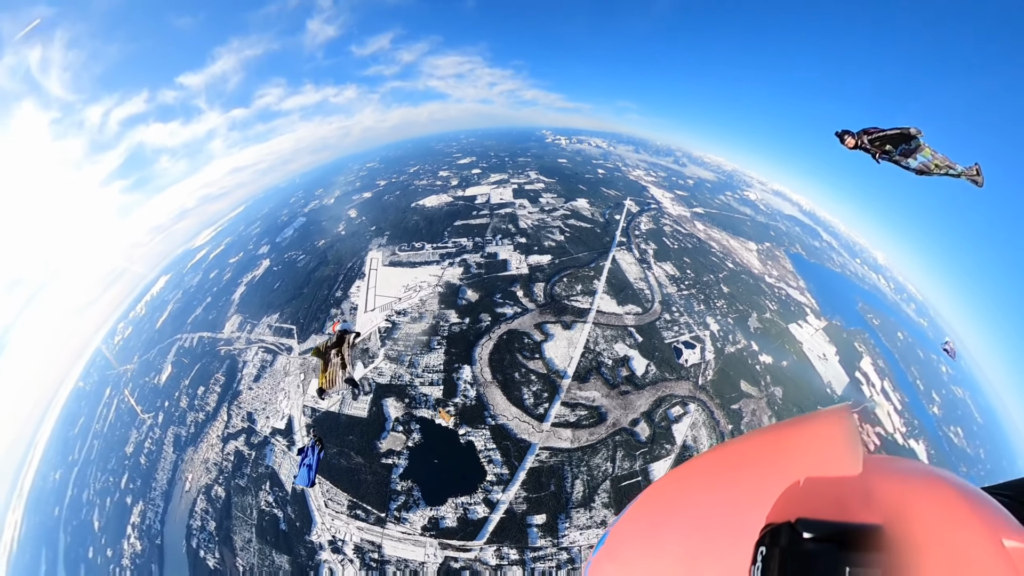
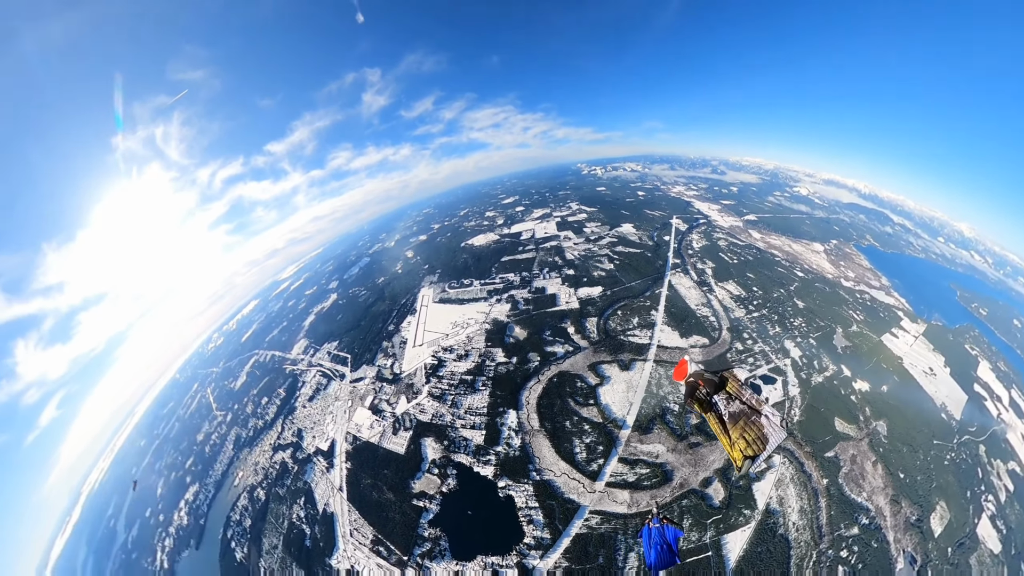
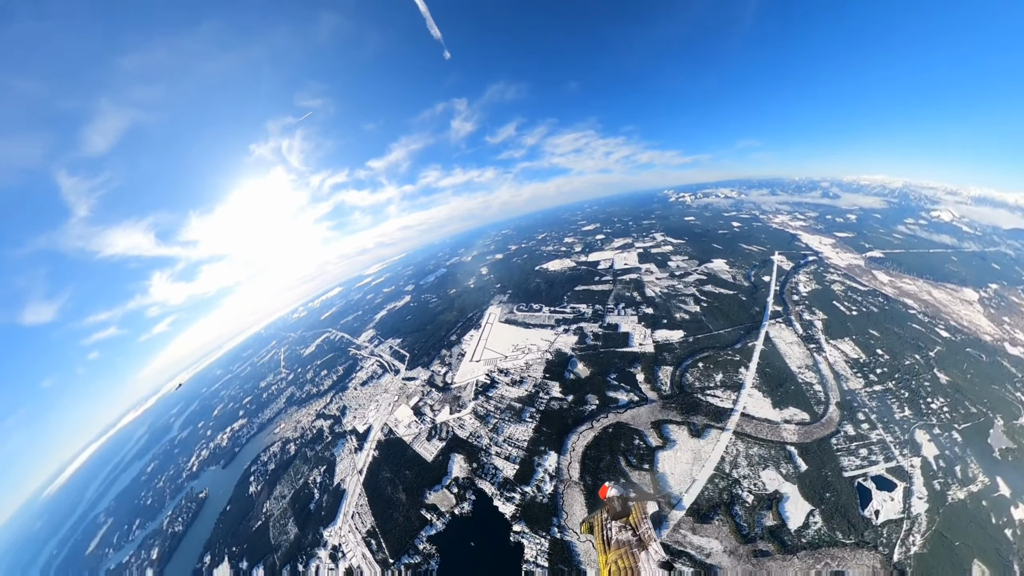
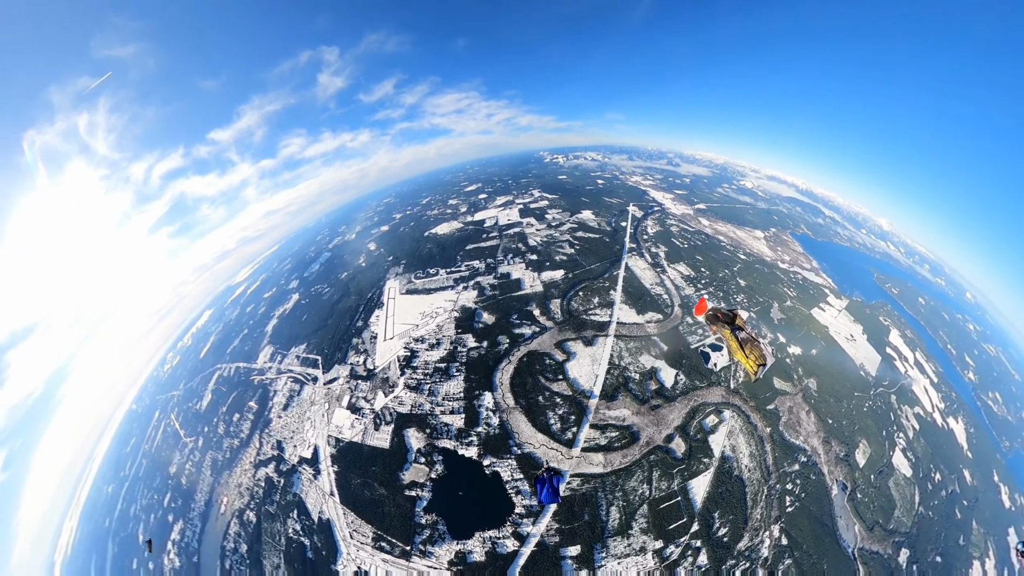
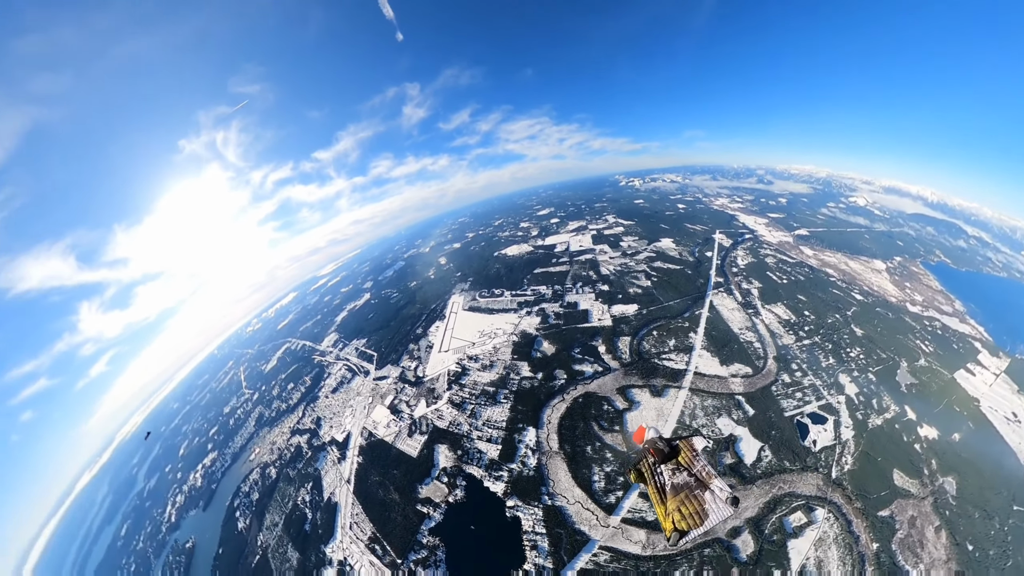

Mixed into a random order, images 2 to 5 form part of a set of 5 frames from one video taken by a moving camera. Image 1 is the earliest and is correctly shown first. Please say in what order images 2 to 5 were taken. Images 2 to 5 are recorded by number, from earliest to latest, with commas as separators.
4, 2, 5, 3
